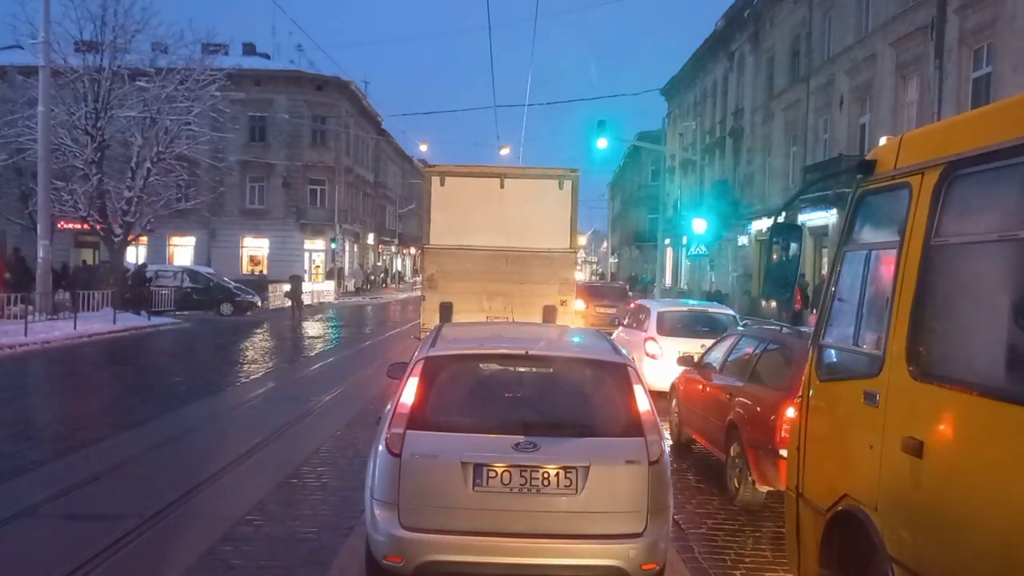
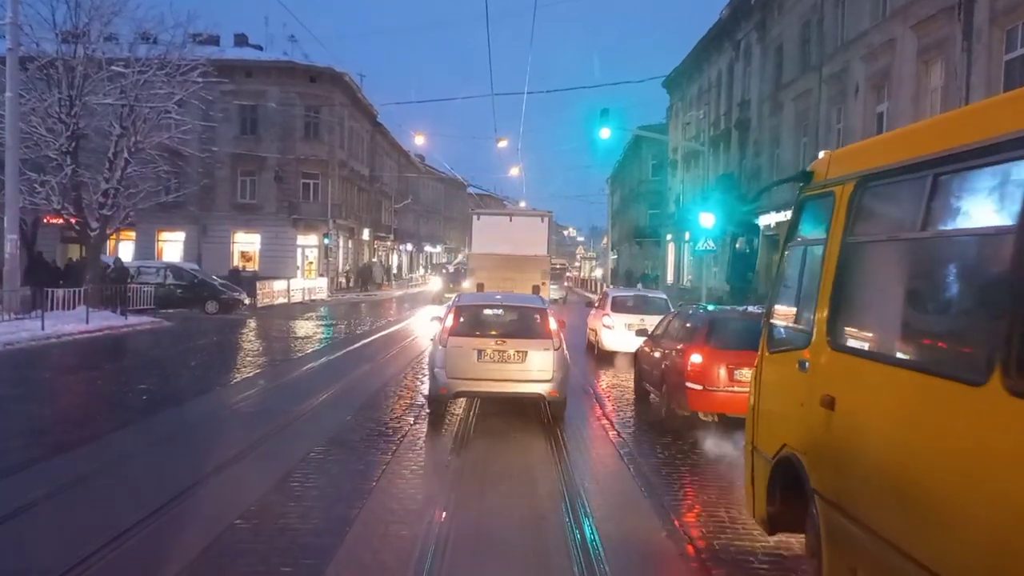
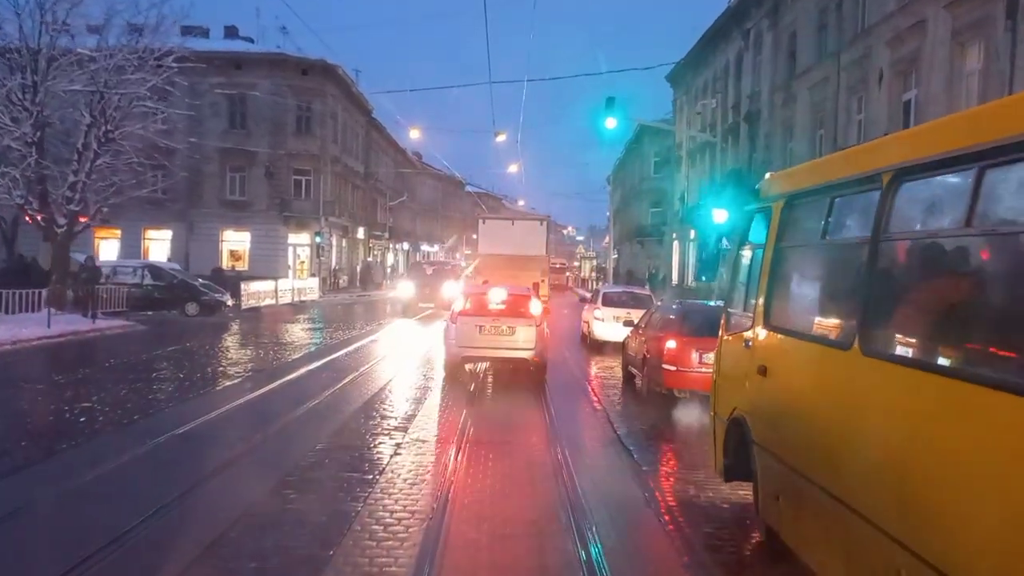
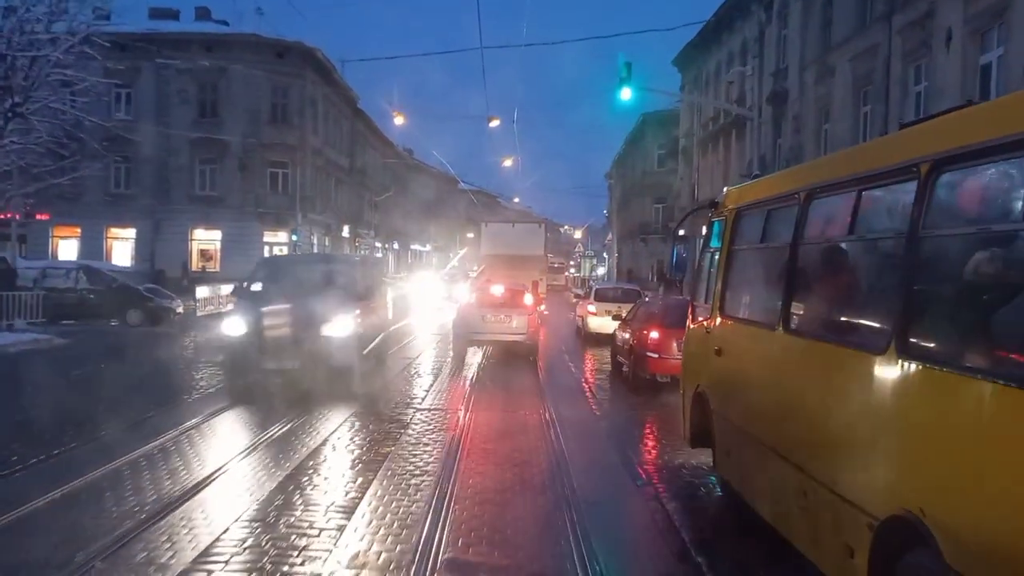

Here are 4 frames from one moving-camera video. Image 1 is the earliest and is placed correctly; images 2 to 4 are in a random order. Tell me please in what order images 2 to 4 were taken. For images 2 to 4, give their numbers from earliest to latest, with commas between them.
2, 3, 4
